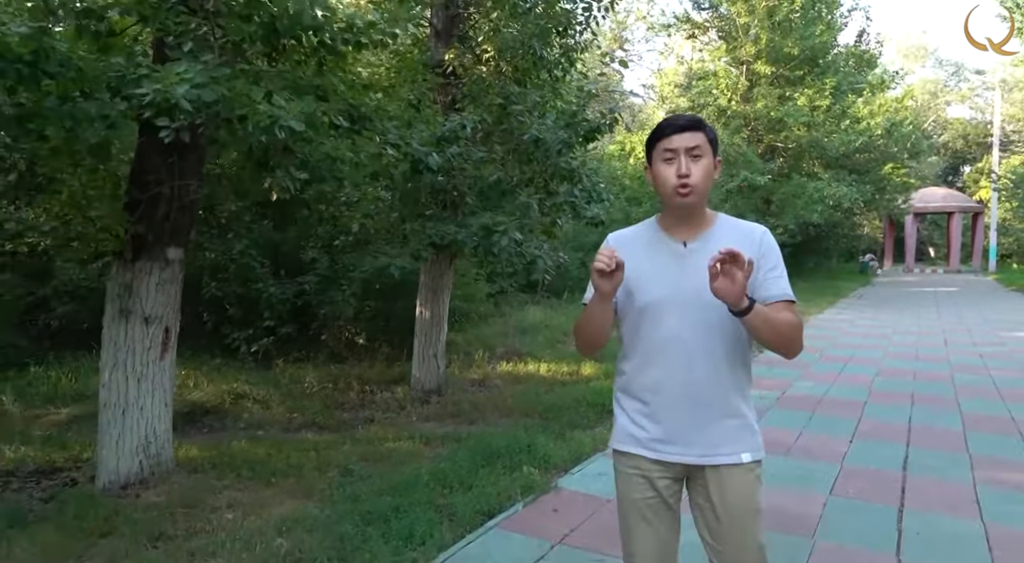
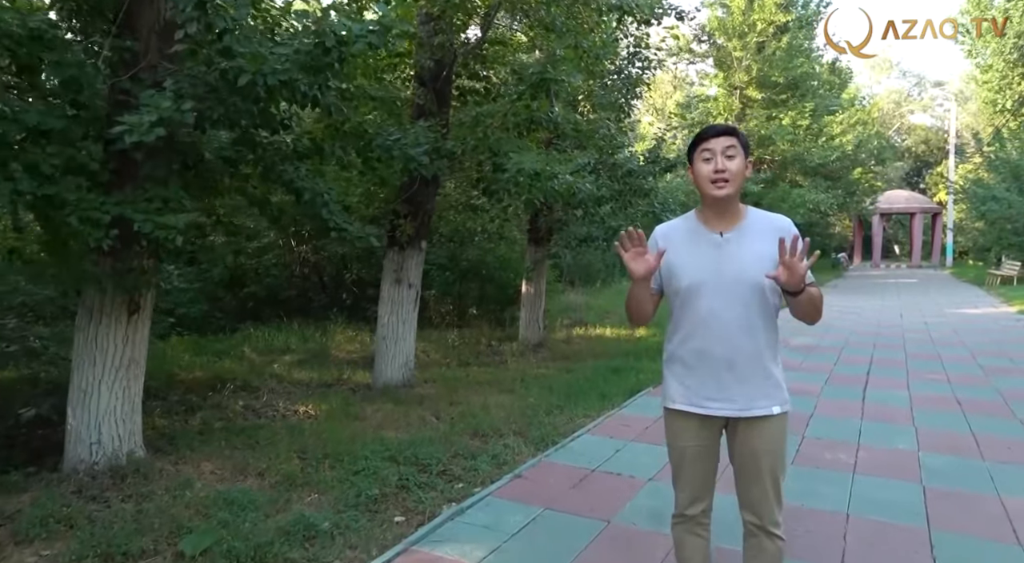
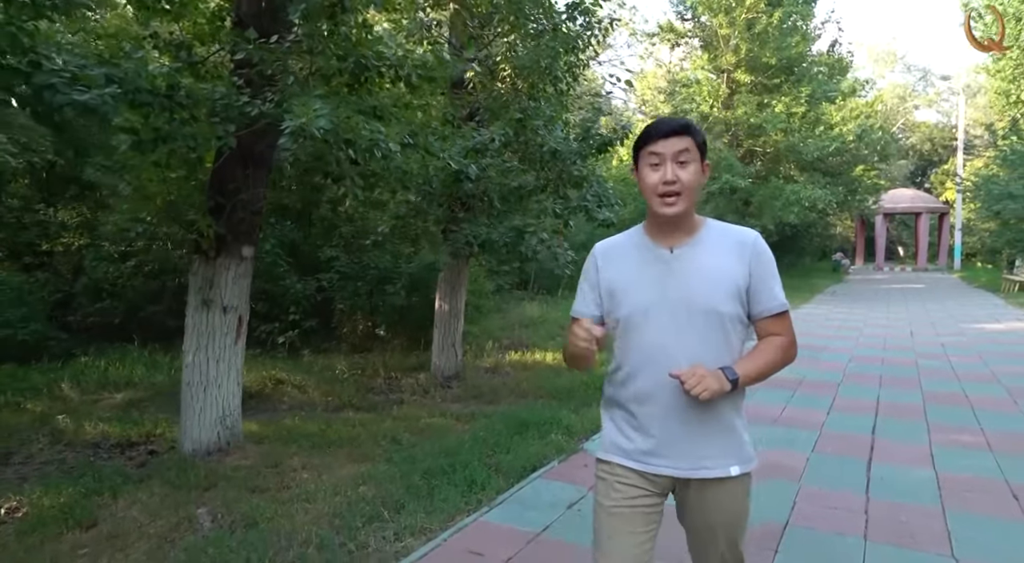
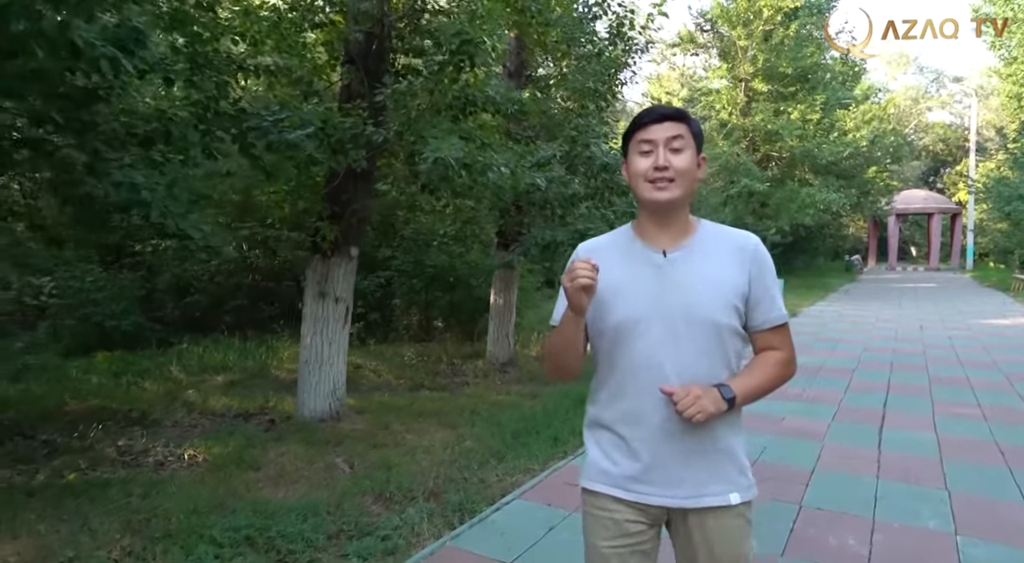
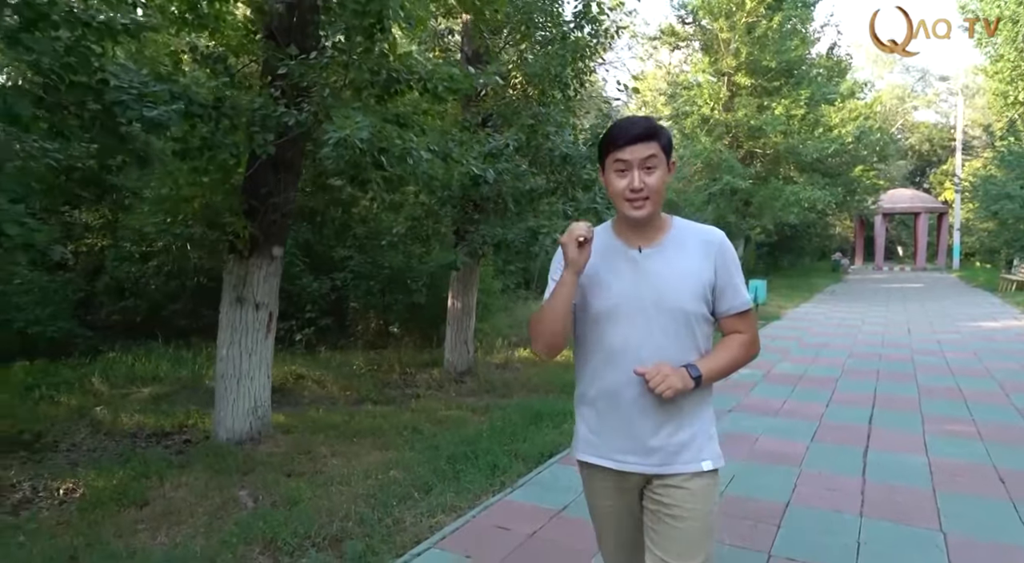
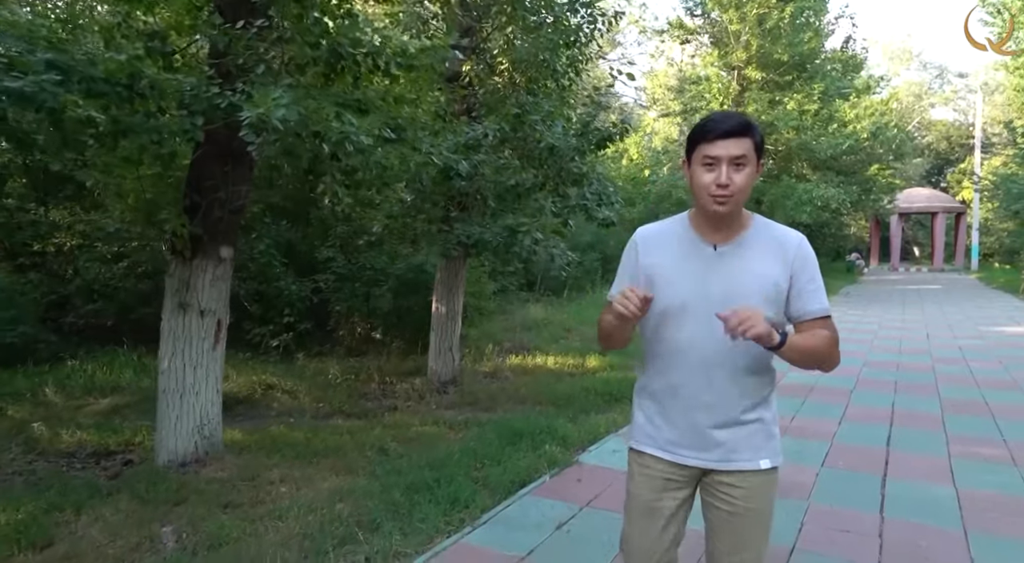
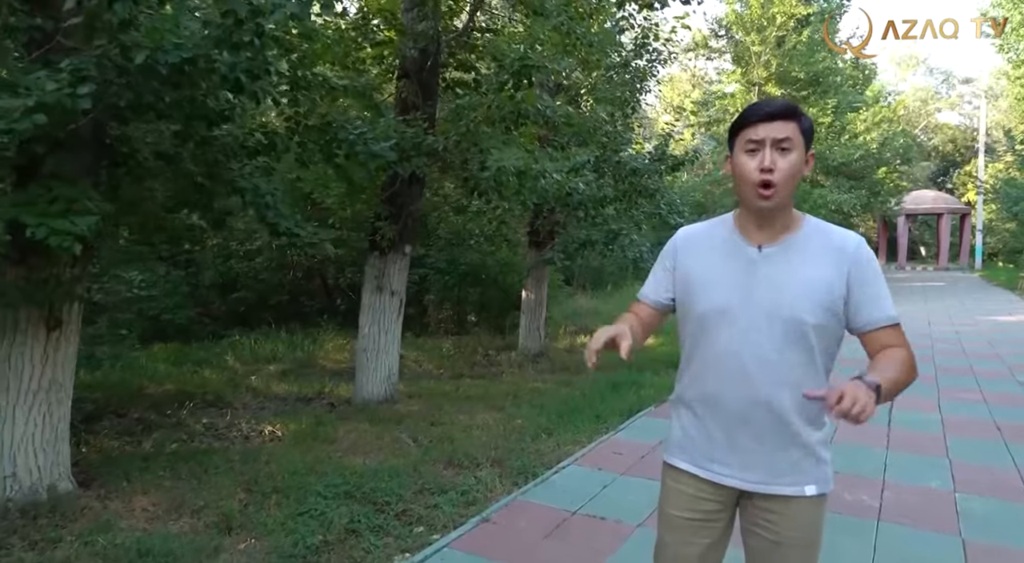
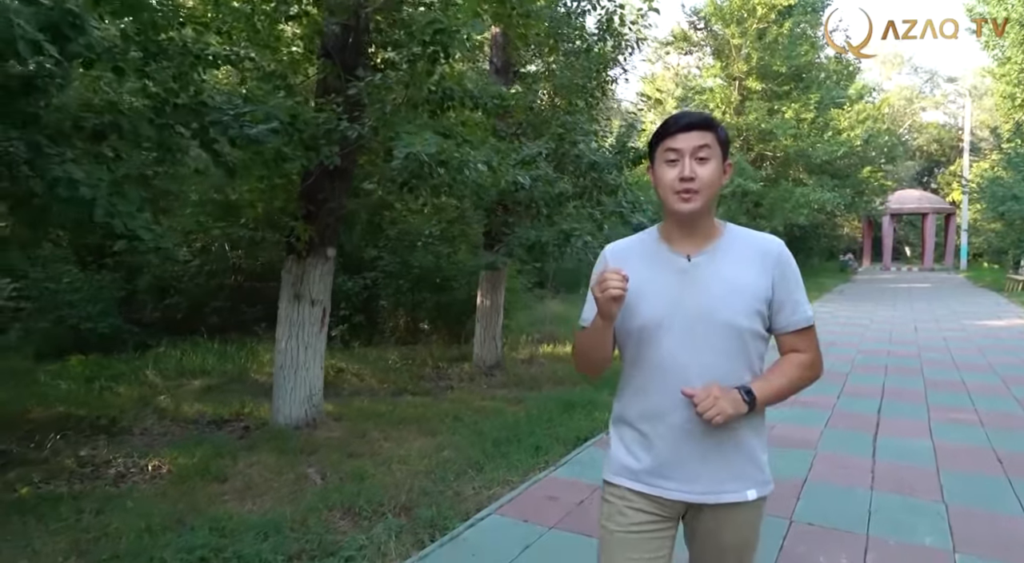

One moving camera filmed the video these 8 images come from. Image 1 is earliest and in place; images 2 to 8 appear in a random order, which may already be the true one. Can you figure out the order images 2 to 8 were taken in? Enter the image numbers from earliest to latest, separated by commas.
6, 3, 5, 8, 4, 7, 2
